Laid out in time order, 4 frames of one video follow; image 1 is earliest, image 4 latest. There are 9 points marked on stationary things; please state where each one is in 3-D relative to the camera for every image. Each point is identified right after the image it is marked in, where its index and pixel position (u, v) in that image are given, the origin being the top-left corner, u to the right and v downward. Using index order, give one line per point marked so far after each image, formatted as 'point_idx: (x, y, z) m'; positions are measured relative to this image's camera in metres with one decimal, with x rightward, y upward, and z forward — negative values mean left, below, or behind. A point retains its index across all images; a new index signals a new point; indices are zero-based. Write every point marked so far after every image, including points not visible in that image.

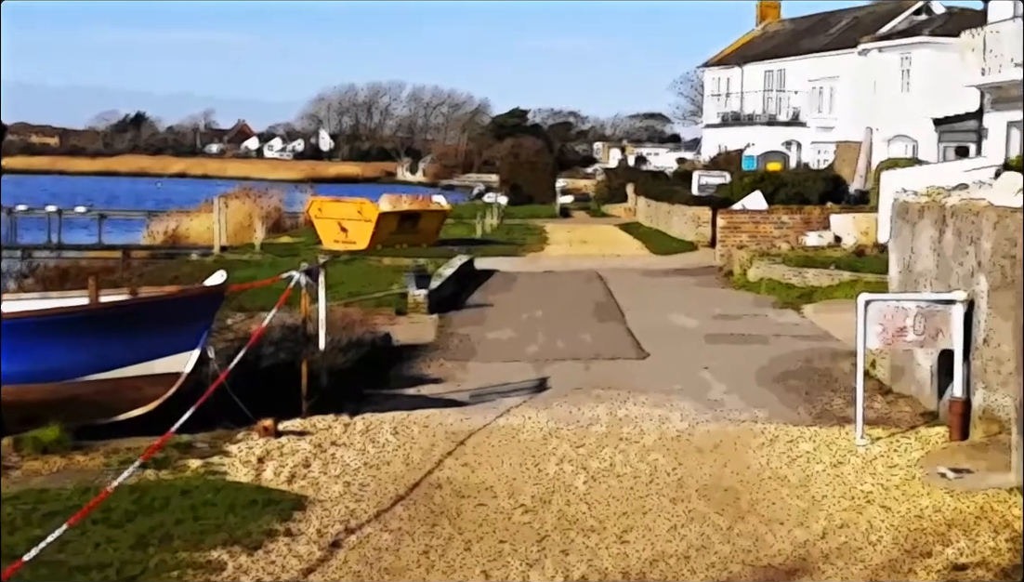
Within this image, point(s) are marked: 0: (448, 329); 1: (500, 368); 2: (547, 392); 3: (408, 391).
0: (-0.6, -0.4, +17.5) m
1: (-0.1, -0.6, +14.4) m
2: (+0.2, -0.7, +12.6) m
3: (-0.7, -0.7, +12.6) m
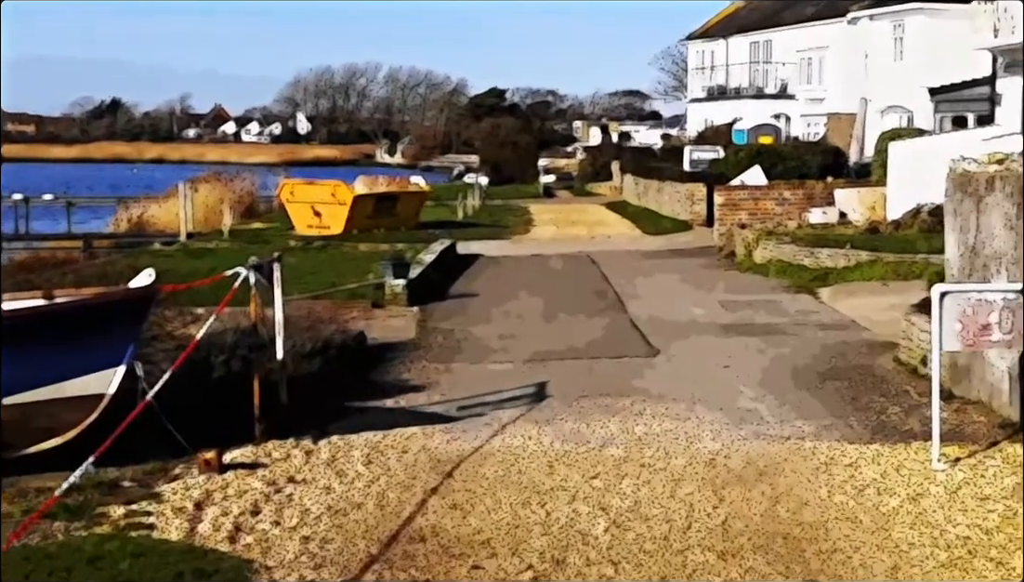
0: (-0.7, -0.3, +15.6) m
1: (-0.1, -0.6, +12.6) m
2: (+0.2, -0.7, +10.7) m
3: (-0.8, -0.7, +10.7) m
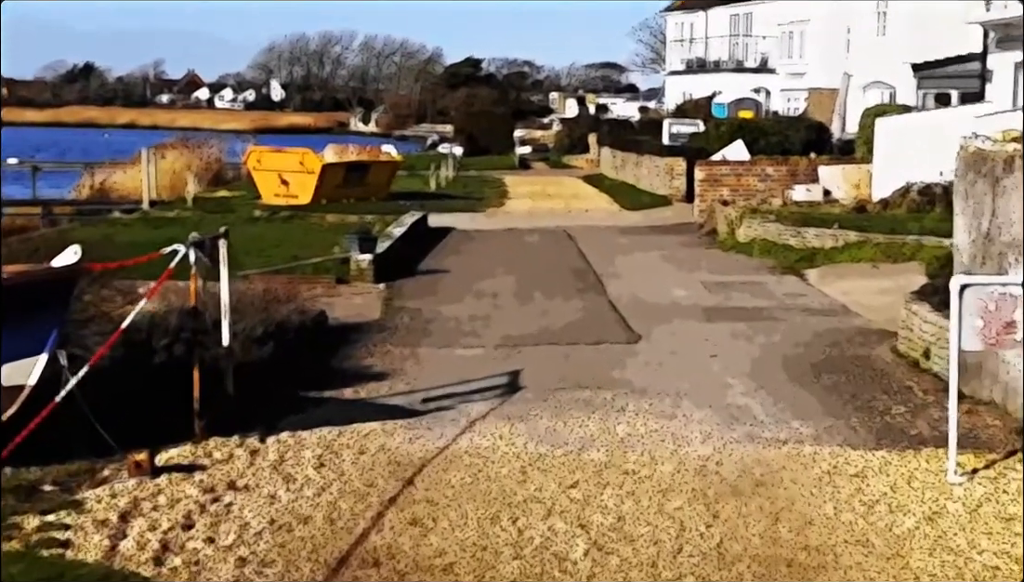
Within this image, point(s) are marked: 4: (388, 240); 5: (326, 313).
0: (-0.9, -0.1, +14.7) m
1: (-0.3, -0.4, +11.7) m
2: (0.0, -0.6, +9.8) m
3: (-0.9, -0.6, +9.9) m
4: (-1.2, +0.5, +17.9) m
5: (-1.4, -0.2, +13.6) m
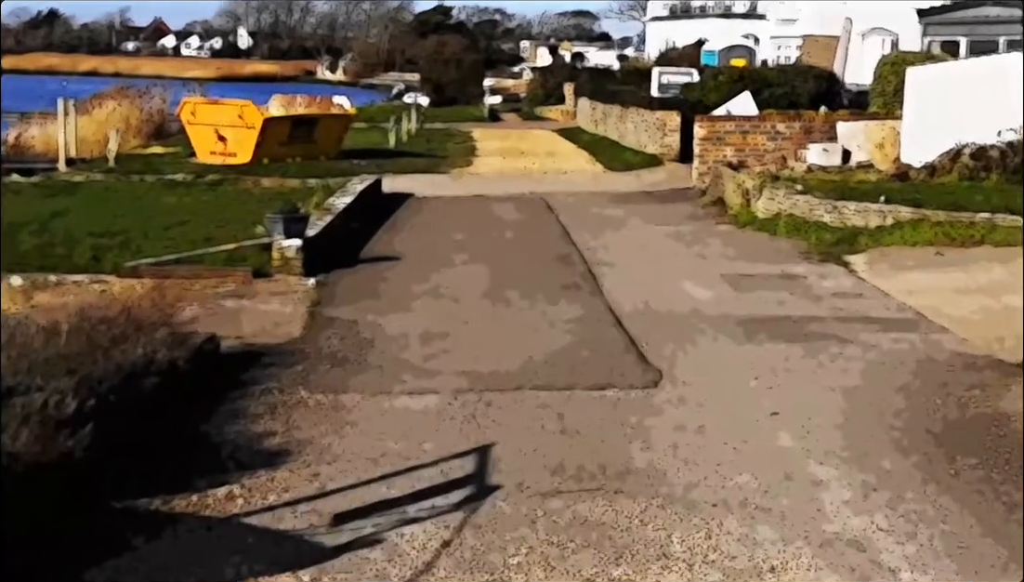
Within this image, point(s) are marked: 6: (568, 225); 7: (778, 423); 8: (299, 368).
0: (-1.1, -0.1, +10.9) m
1: (-0.5, -0.5, +7.9) m
2: (-0.1, -0.7, +6.1) m
3: (-1.0, -0.7, +6.1) m
4: (-1.5, +0.6, +14.1) m
5: (-1.6, -0.2, +9.8) m
6: (+0.5, +0.6, +16.8) m
7: (+1.1, -0.6, +7.6) m
8: (-1.0, -0.4, +9.0) m
